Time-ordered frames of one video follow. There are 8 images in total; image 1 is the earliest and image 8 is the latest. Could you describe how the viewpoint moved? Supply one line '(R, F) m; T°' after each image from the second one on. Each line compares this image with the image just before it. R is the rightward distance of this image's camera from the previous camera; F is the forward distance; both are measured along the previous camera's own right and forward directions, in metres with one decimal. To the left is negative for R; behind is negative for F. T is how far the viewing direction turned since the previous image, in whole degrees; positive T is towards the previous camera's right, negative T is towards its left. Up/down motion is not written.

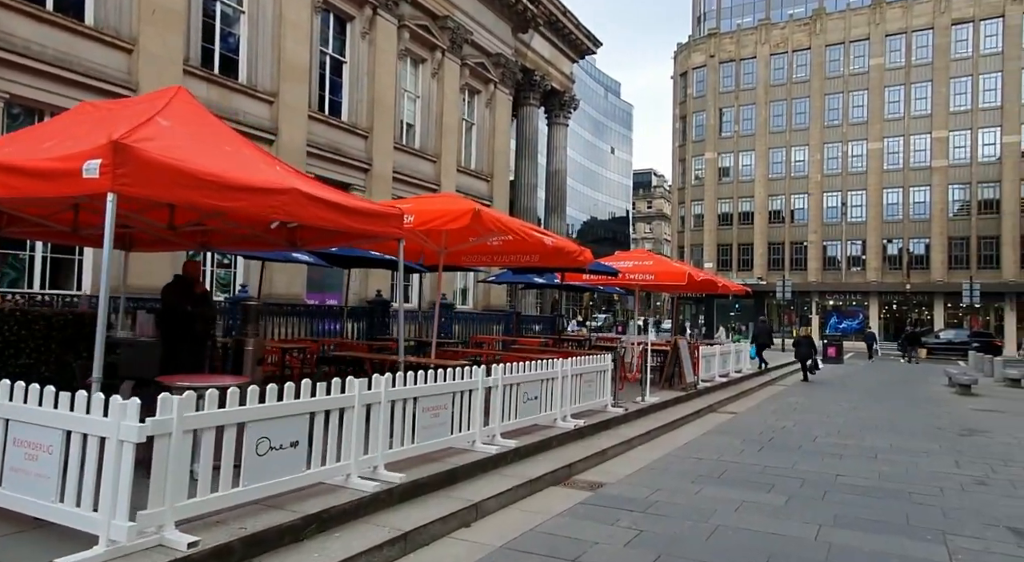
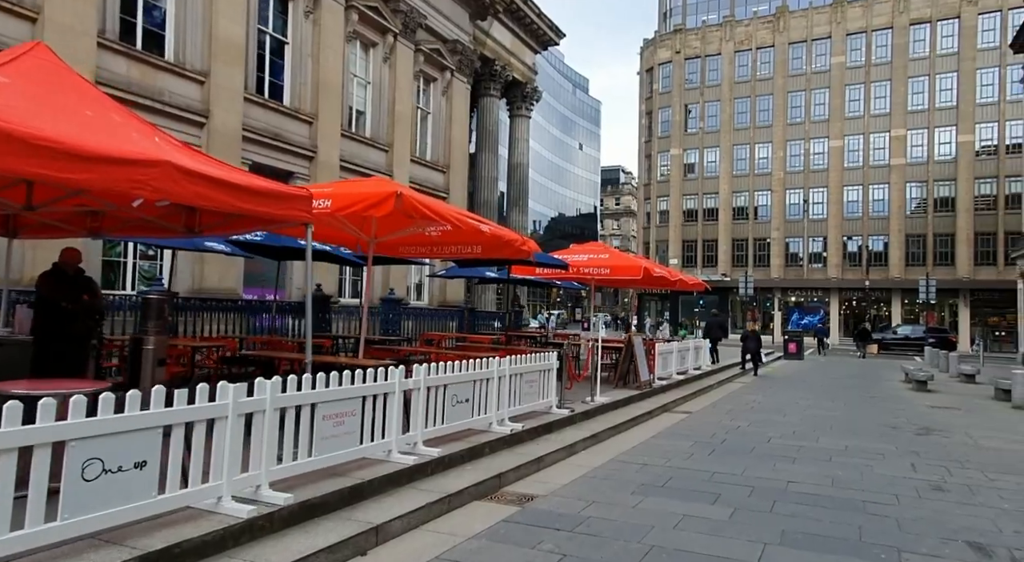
(+0.4, +0.6) m; +3°
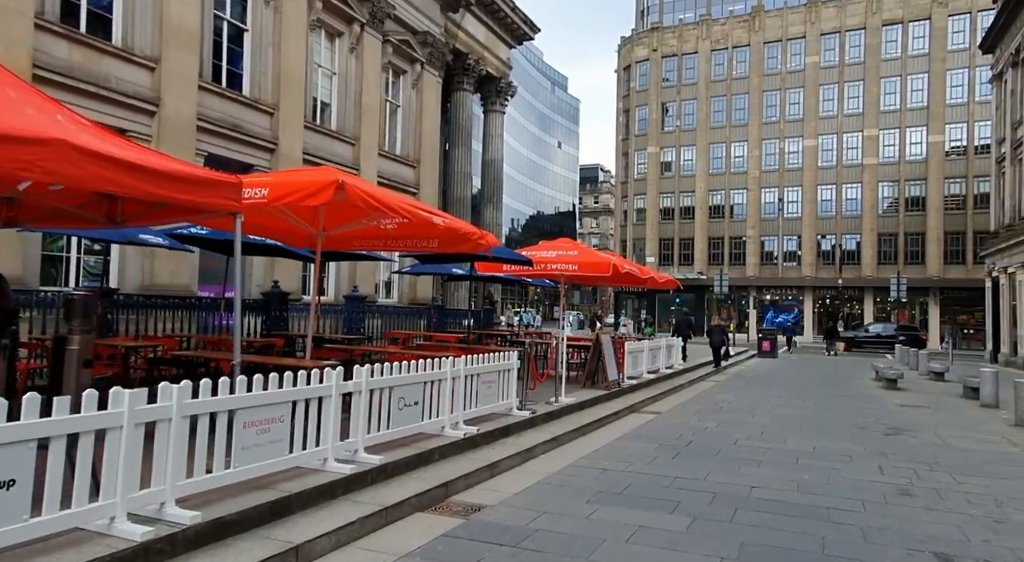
(+0.2, +0.4) m; +2°
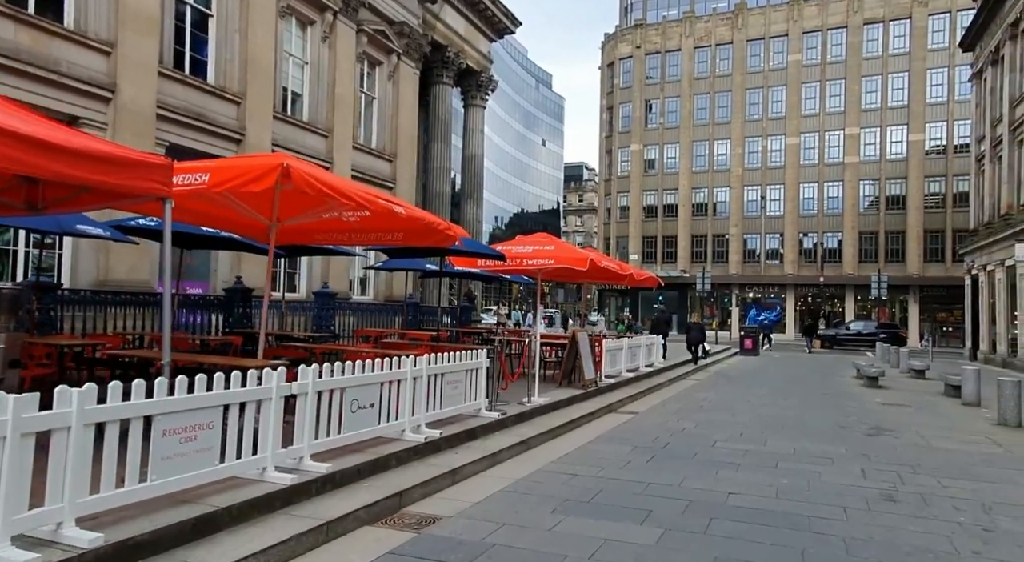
(+0.2, +0.4) m; +1°
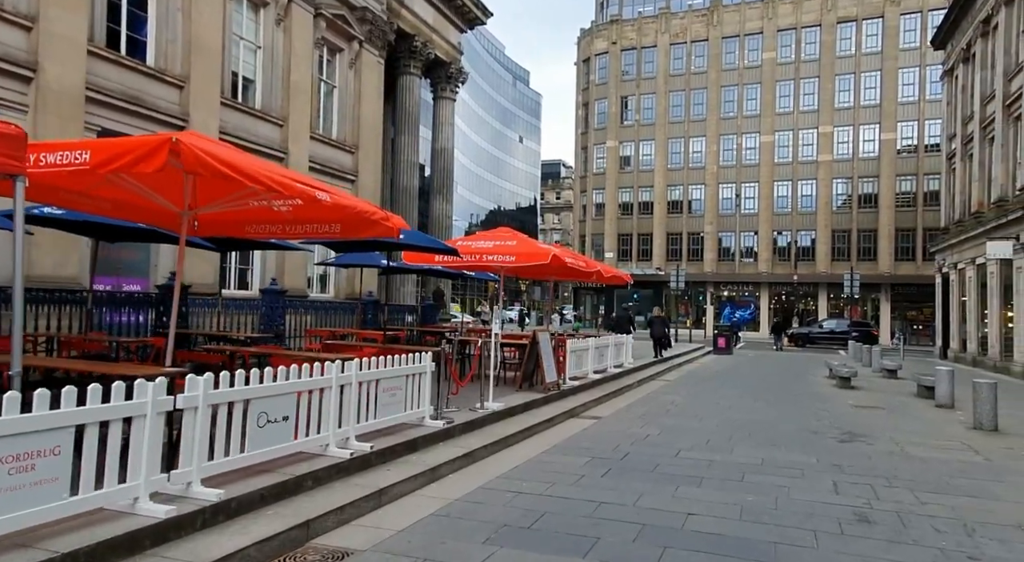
(+0.3, +0.7) m; +2°
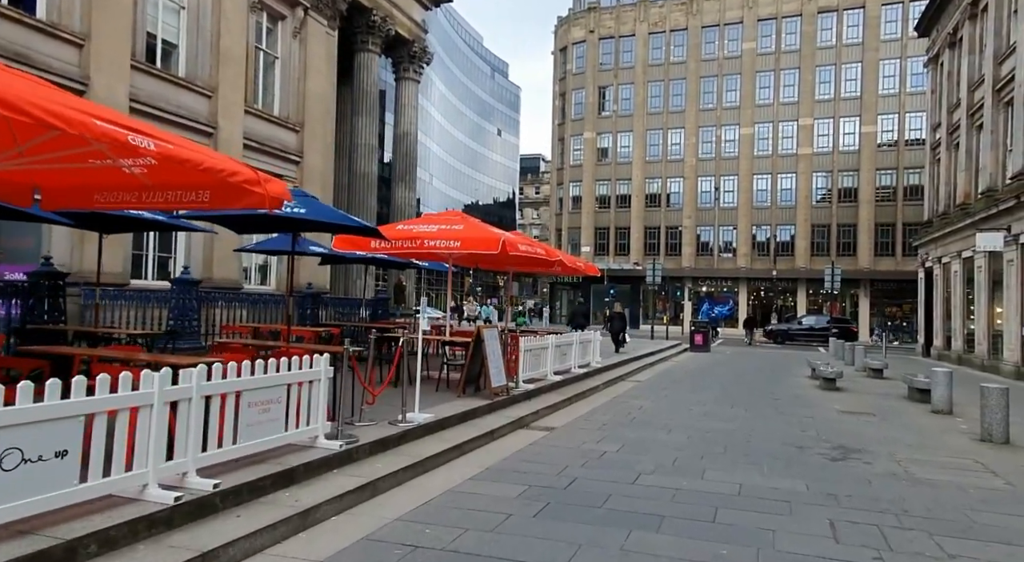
(+0.6, +1.7) m; +1°
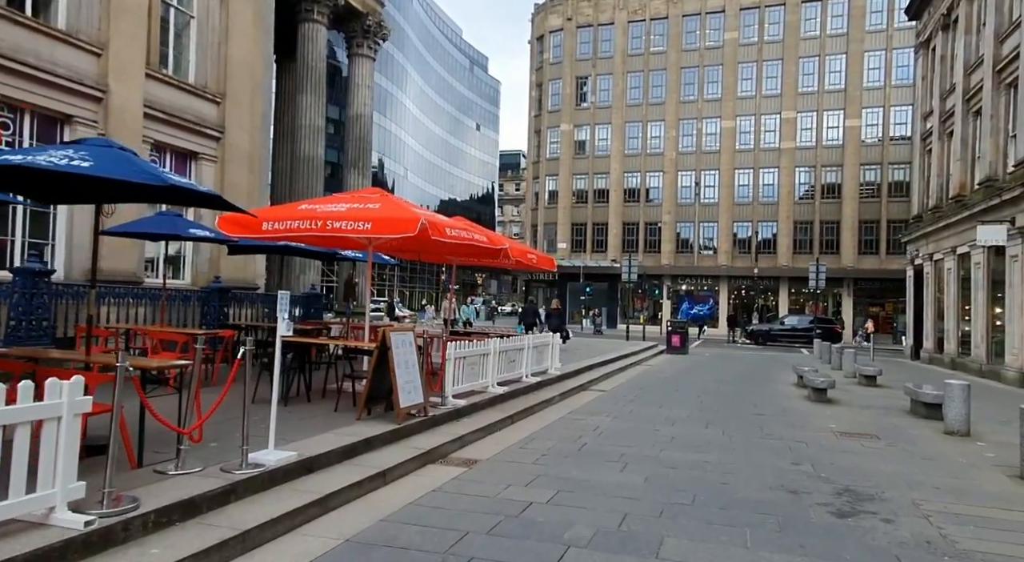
(+0.7, +2.3) m; +1°
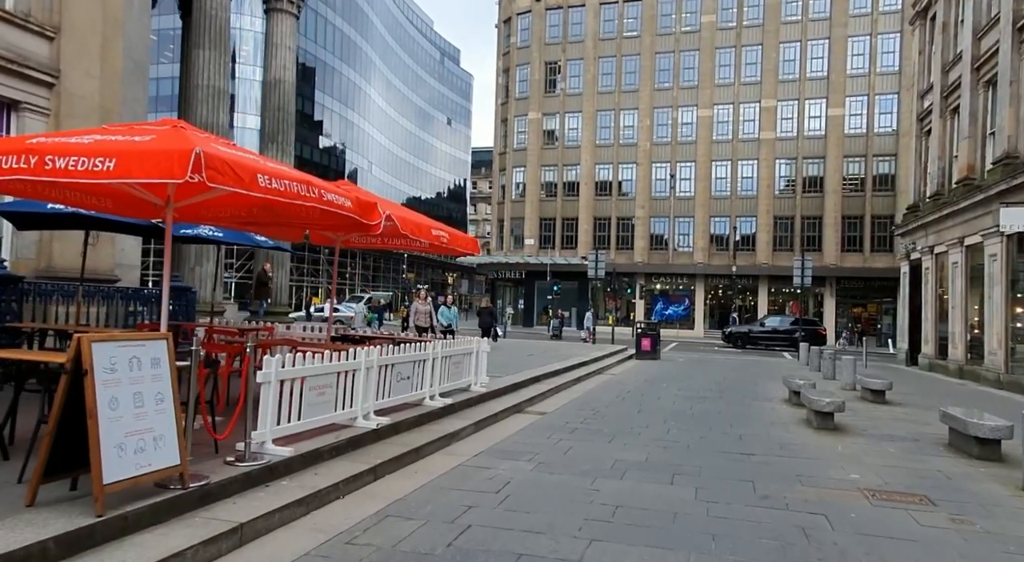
(+1.1, +3.7) m; +2°
